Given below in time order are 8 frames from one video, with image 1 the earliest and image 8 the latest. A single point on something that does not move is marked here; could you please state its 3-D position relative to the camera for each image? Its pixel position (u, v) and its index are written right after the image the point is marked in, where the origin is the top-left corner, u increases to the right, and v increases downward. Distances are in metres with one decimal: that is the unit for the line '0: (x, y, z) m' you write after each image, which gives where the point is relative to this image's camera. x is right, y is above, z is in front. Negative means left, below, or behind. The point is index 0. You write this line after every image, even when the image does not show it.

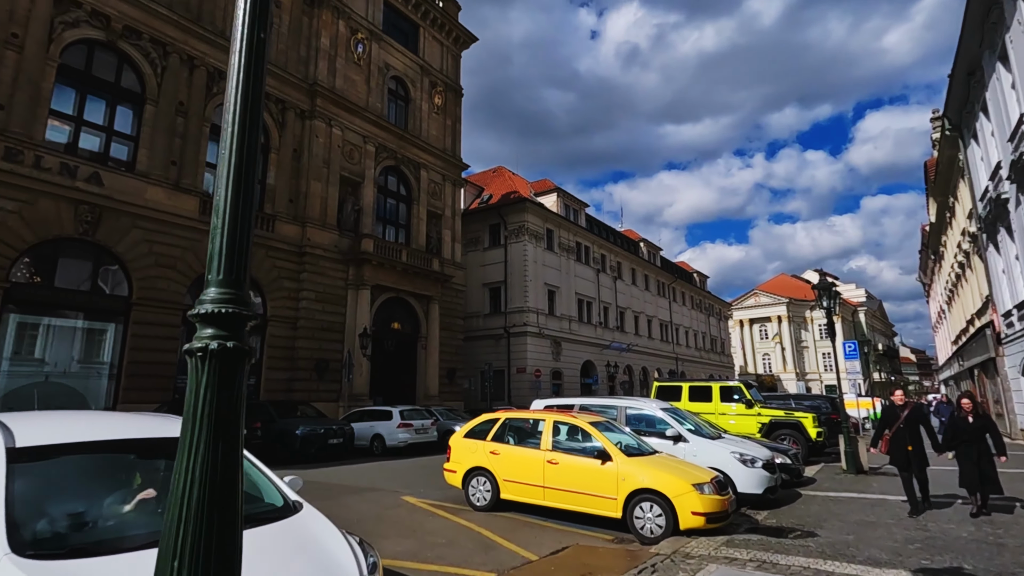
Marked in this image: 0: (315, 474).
0: (-4.3, -4.1, +11.8) m
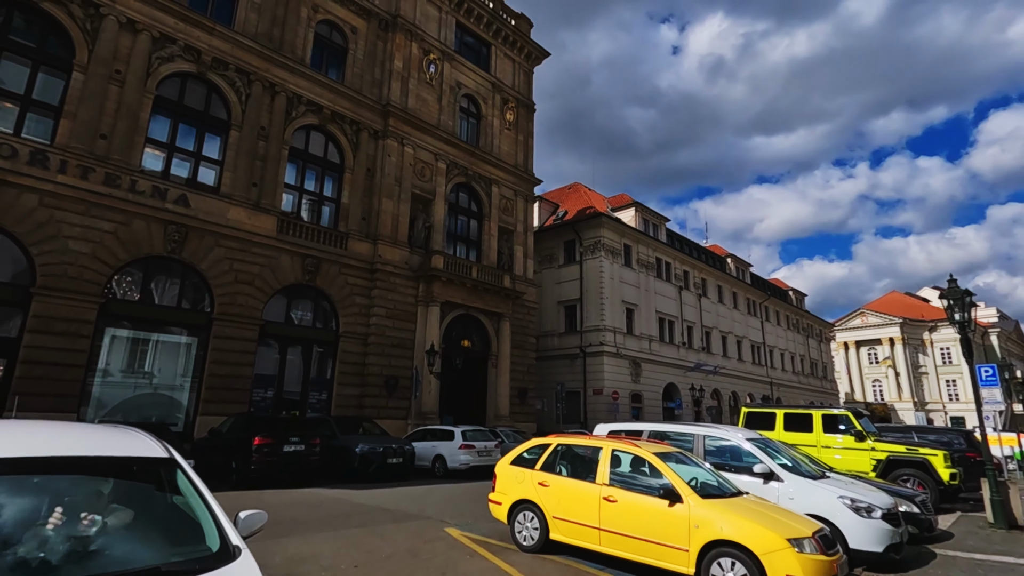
0: (-3.0, -4.4, +11.2) m
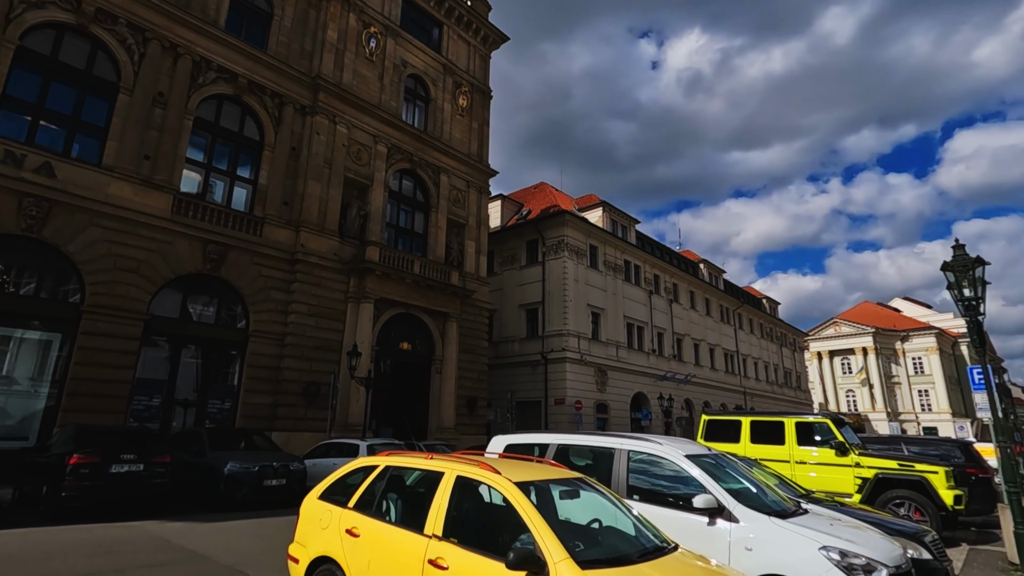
0: (-4.8, -3.9, +8.5) m
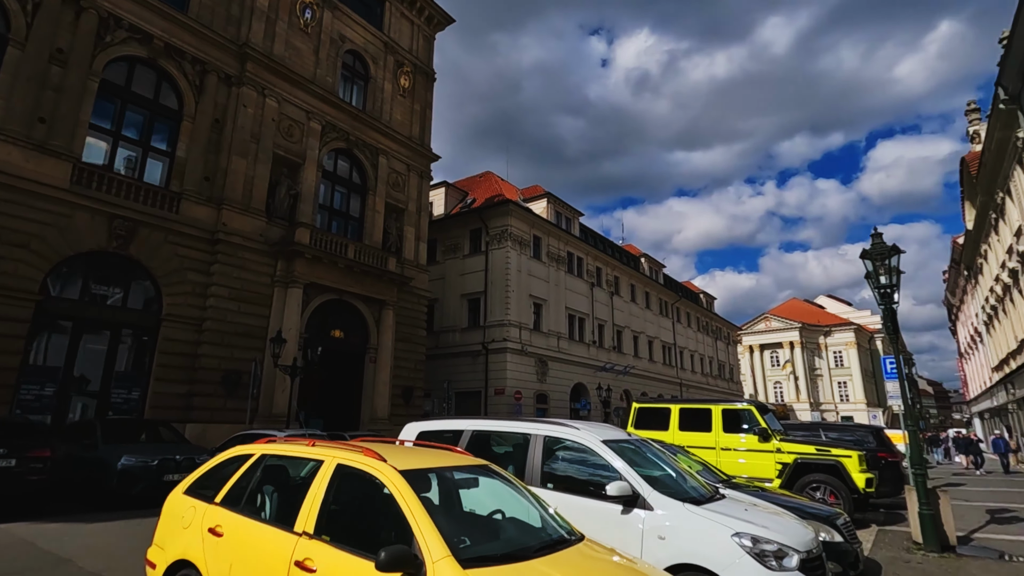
0: (-6.0, -3.5, +7.6) m
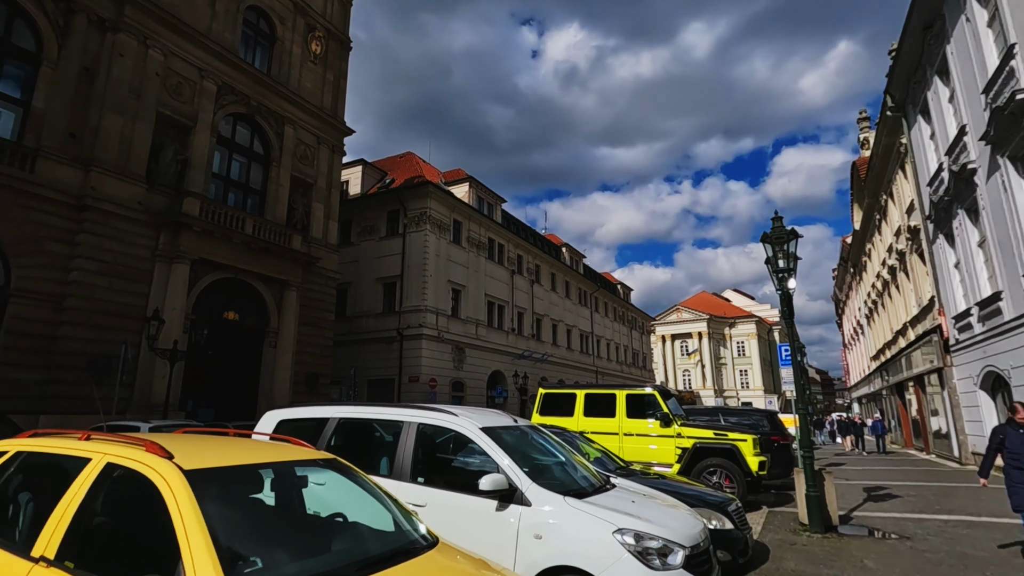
0: (-7.5, -3.0, +6.1) m
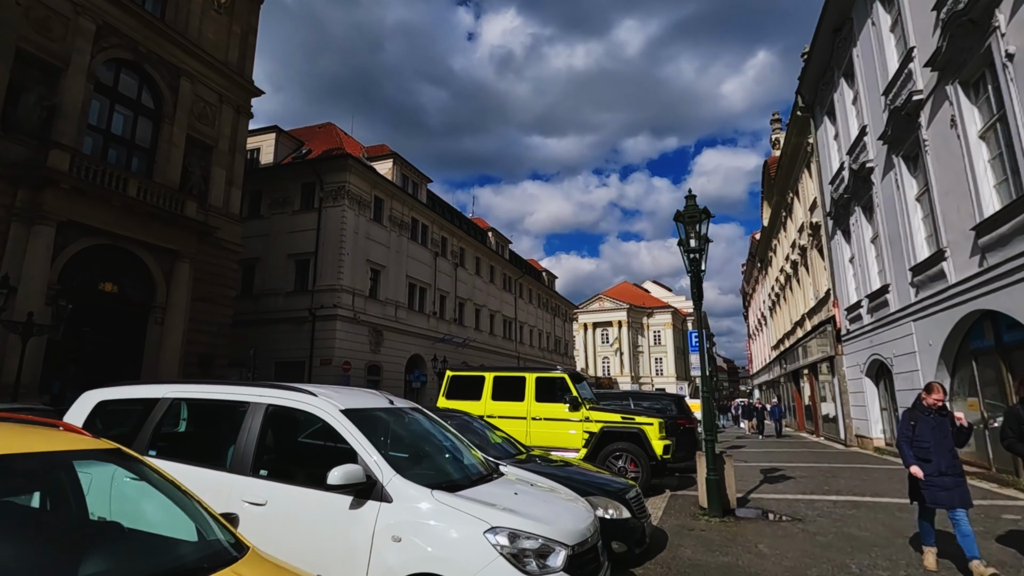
0: (-8.6, -2.4, +4.4) m
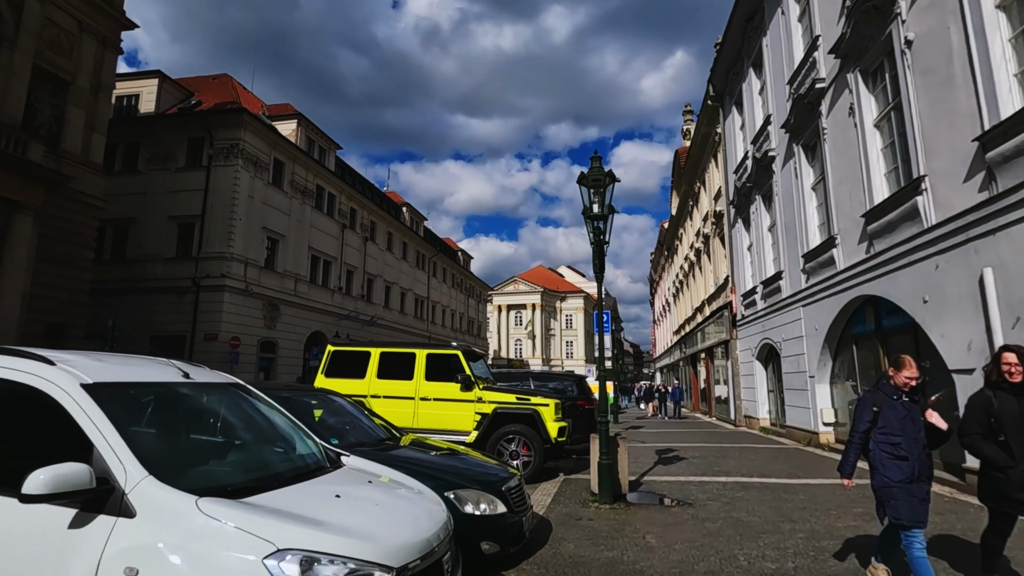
0: (-9.6, -1.8, +2.2) m
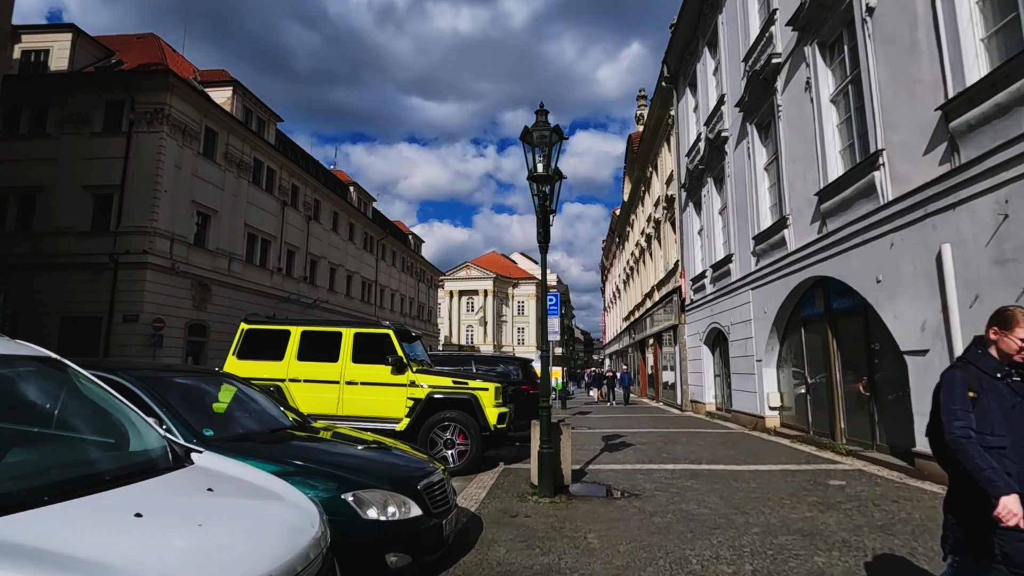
0: (-9.9, -1.4, +0.7) m
